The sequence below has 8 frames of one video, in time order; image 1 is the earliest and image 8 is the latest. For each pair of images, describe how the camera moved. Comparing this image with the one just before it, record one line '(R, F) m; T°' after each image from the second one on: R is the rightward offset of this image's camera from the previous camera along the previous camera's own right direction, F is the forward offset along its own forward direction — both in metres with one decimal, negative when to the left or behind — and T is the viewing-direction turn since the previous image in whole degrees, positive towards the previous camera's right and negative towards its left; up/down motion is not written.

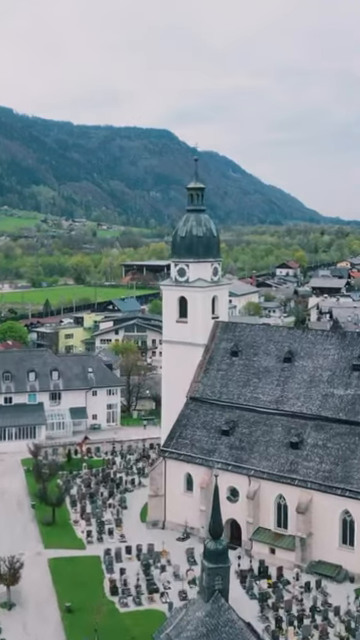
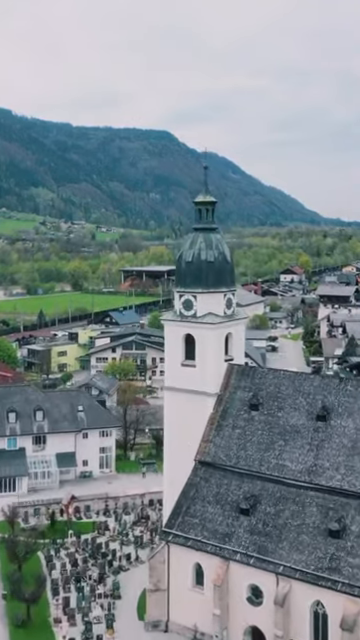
(-0.2, +7.0) m; 0°
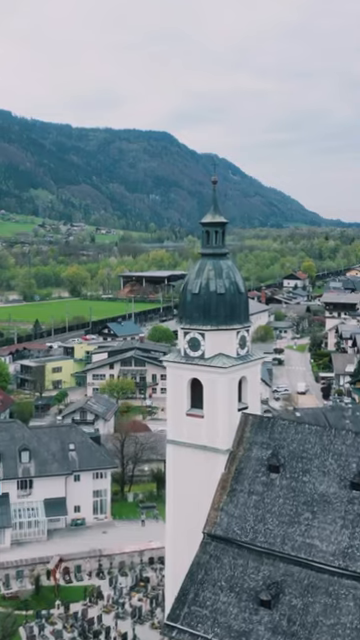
(-0.2, +4.8) m; 0°
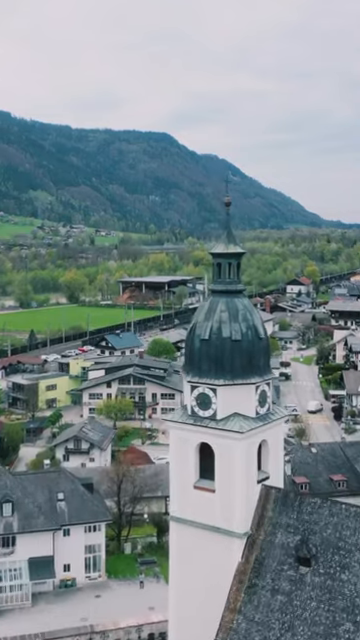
(-0.2, +4.8) m; 0°
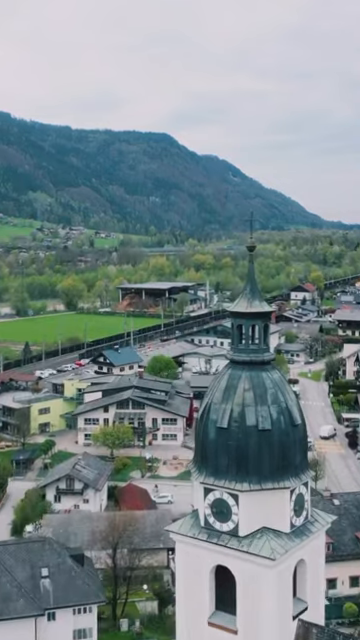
(-0.2, +5.3) m; 0°
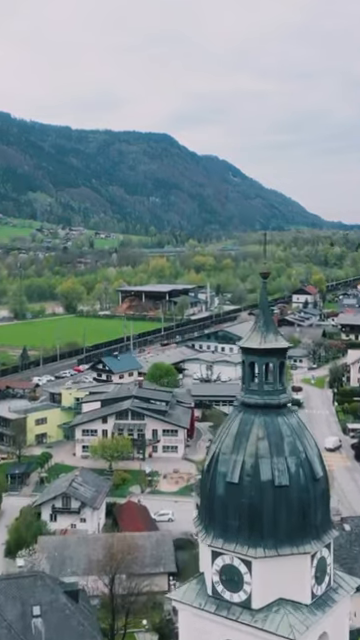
(-0.1, +2.1) m; 0°
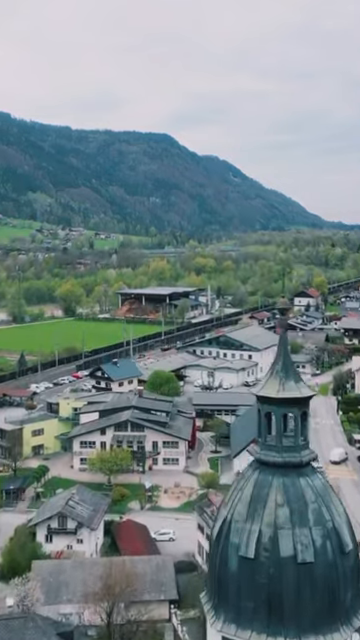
(-0.1, +2.1) m; 0°
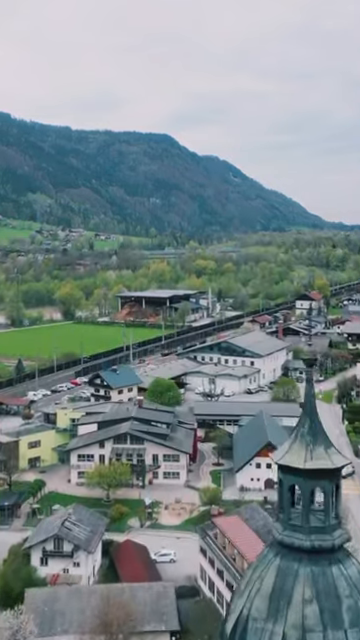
(-0.1, +2.1) m; 0°
